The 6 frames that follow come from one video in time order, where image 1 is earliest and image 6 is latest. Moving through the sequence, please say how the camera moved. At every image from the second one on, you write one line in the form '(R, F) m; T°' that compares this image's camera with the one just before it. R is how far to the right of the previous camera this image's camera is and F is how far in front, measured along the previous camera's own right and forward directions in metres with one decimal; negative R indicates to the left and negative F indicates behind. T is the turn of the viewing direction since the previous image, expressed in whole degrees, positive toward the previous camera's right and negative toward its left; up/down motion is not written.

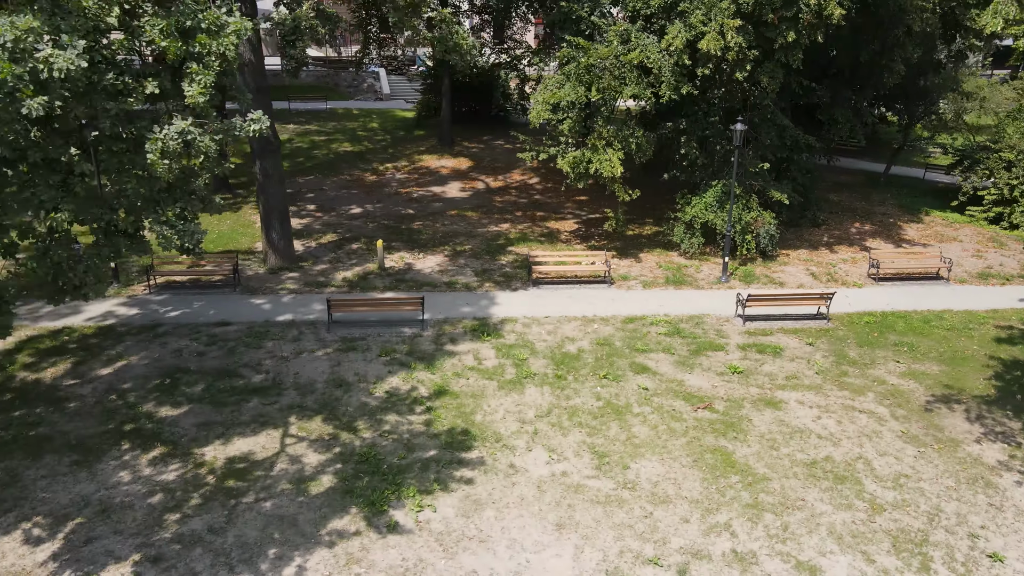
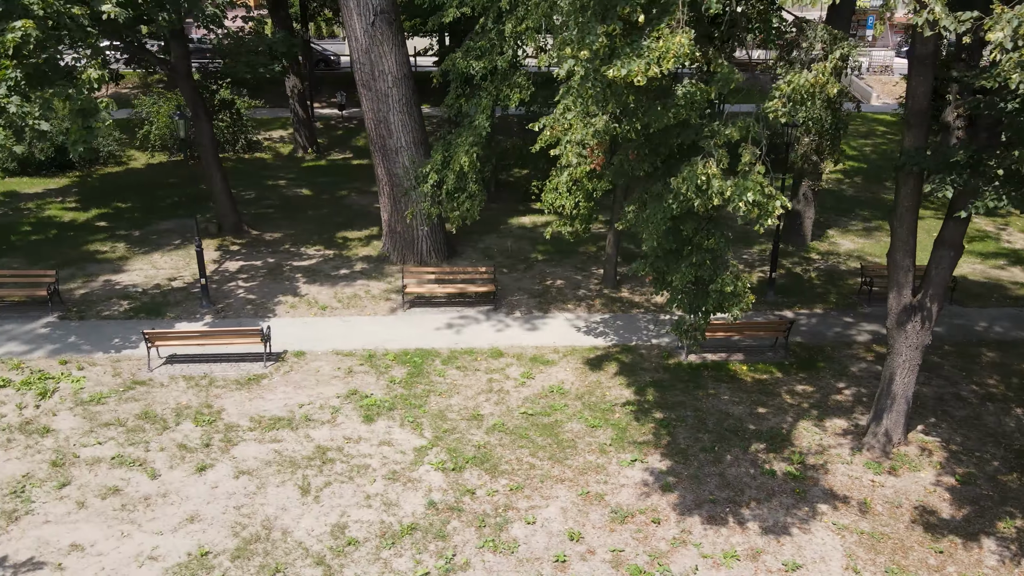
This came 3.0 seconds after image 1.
(-24.2, -0.5) m; -2°
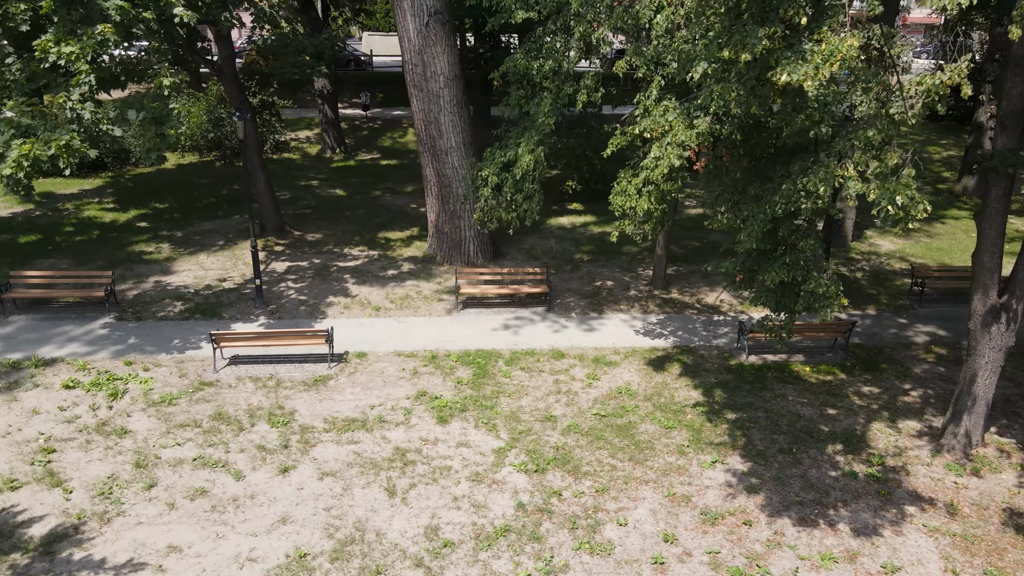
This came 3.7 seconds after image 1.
(-1.0, 0.0) m; 0°
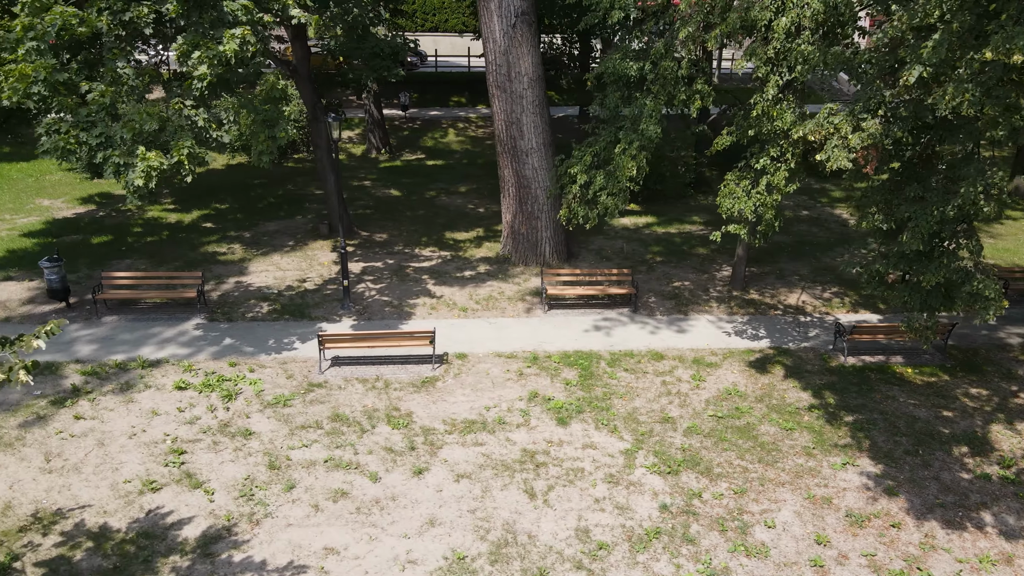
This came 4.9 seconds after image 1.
(-1.7, 0.0) m; 0°
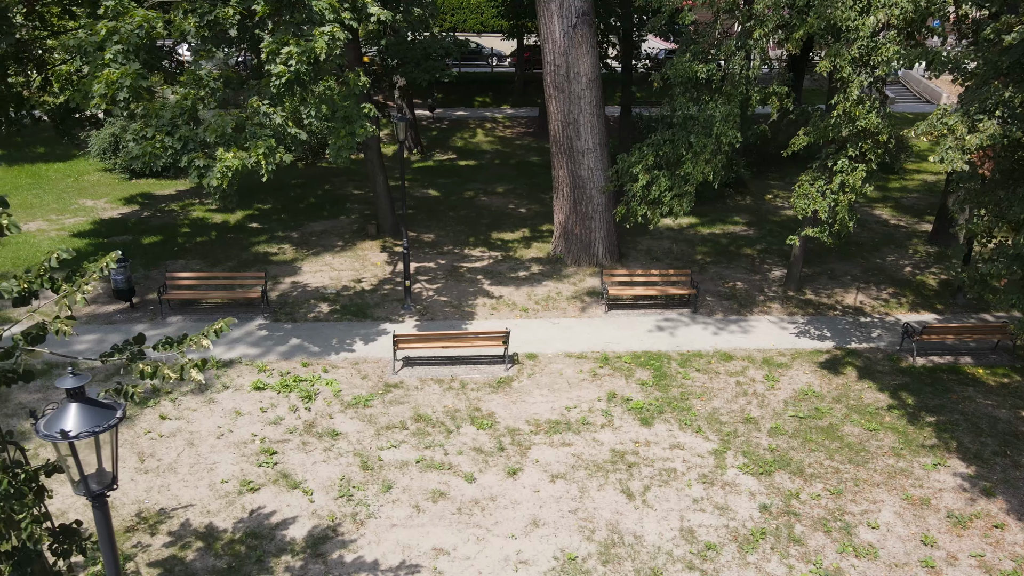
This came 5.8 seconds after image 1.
(-1.2, 0.0) m; 0°
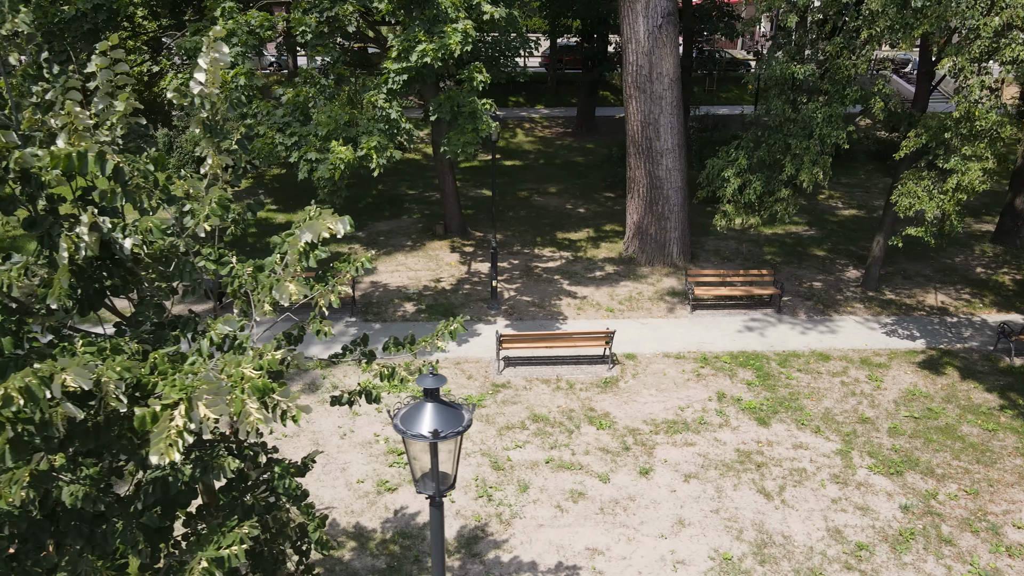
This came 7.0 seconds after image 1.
(-1.7, 0.0) m; 0°
